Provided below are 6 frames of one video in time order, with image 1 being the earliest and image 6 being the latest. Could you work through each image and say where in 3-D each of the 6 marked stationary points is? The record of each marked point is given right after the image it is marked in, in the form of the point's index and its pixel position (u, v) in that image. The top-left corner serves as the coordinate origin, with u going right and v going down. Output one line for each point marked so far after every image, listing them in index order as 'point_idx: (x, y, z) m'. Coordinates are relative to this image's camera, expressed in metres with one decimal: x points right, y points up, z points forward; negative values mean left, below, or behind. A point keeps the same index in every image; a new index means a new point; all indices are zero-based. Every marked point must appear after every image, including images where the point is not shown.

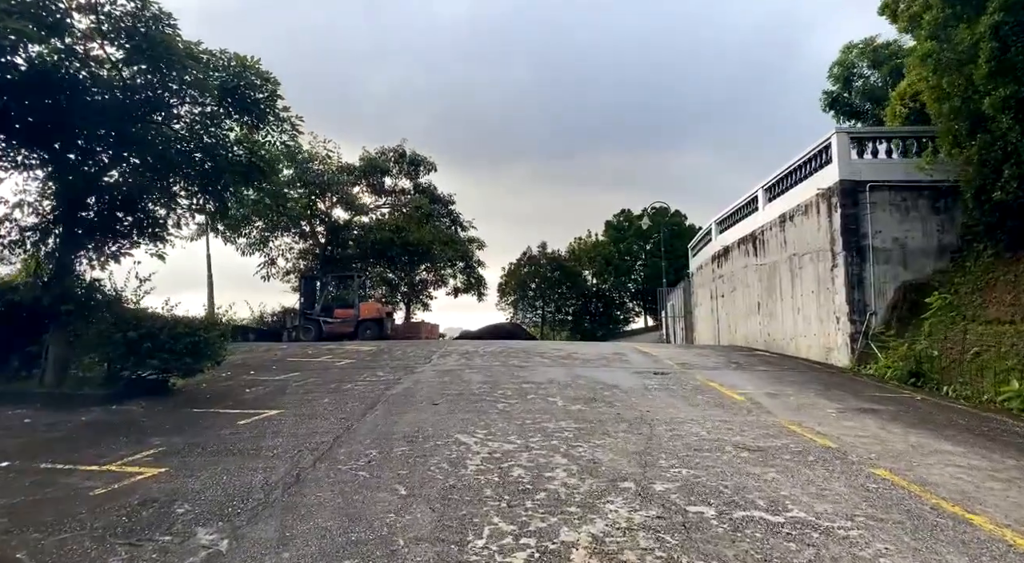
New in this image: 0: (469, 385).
0: (-0.6, -1.3, +9.1) m
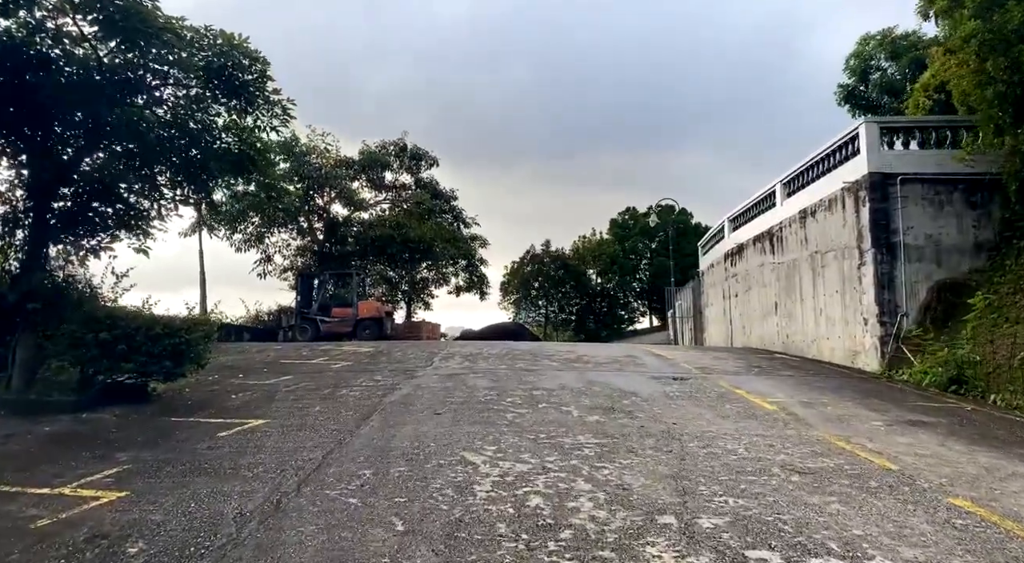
0: (-0.4, -1.3, +8.3) m
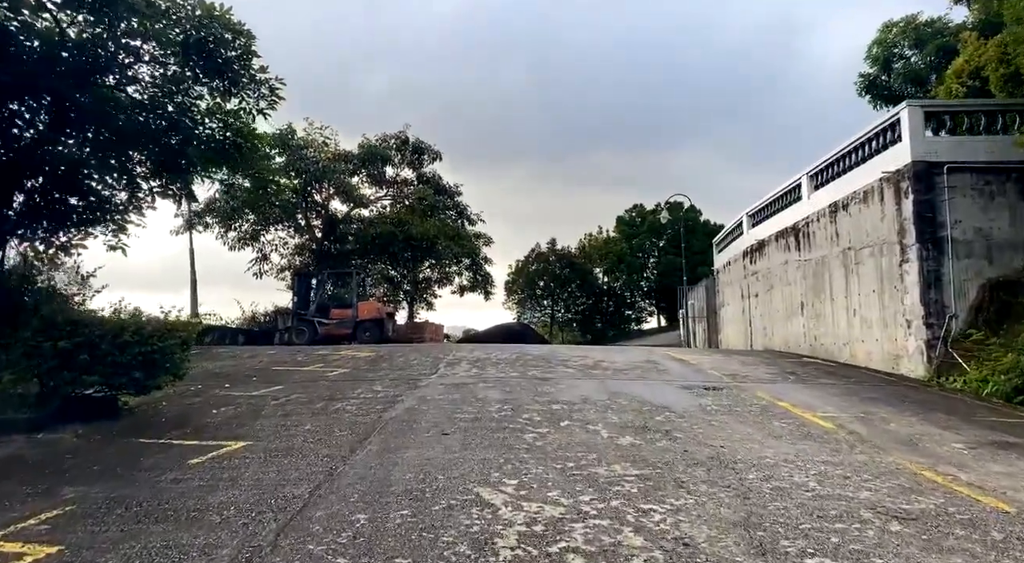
0: (-0.3, -1.3, +7.4) m
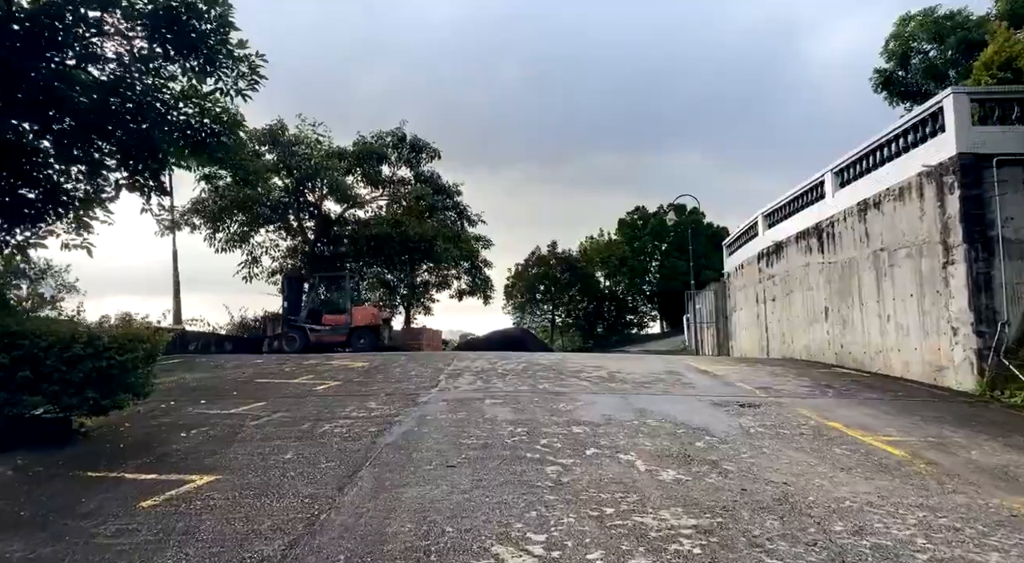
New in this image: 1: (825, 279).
0: (-0.1, -1.3, +6.4) m
1: (+6.2, +0.1, +13.9) m
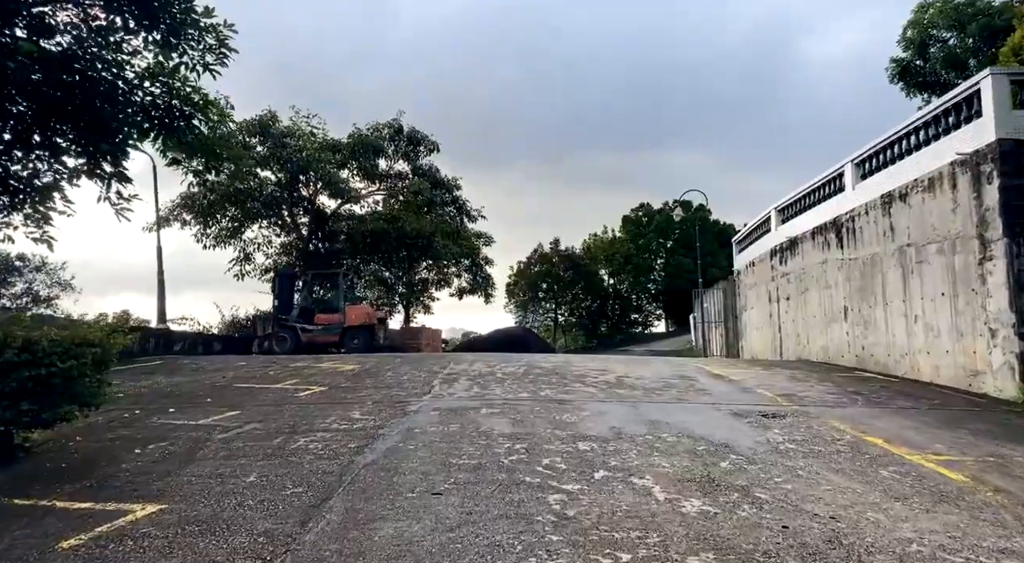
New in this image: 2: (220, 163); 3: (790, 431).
0: (-0.2, -1.3, +5.7) m
1: (+6.2, +0.1, +13.1) m
2: (-5.6, +2.3, +13.8) m
3: (+2.5, -1.3, +6.3) m
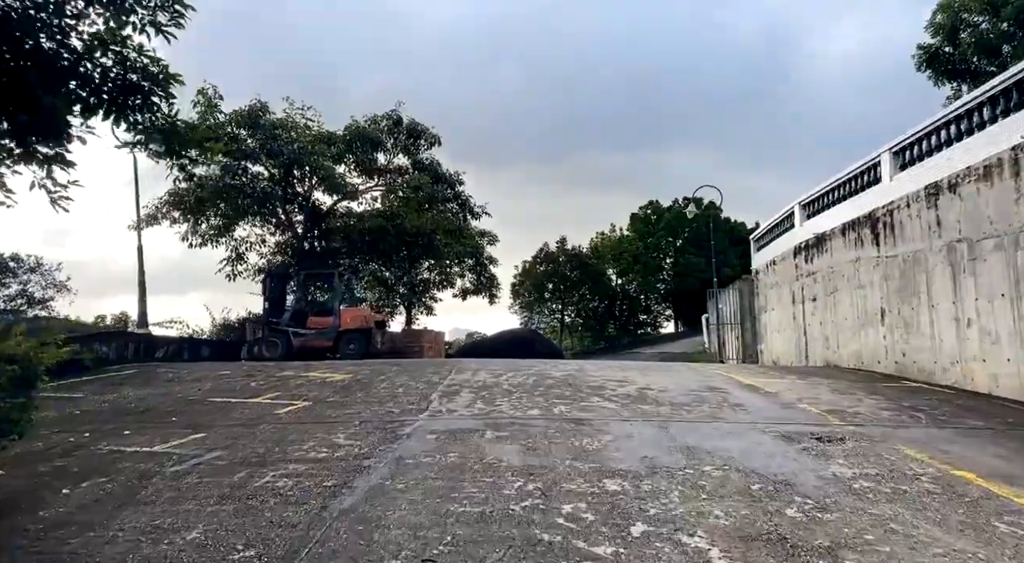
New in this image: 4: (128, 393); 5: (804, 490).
0: (-0.1, -1.3, +4.6) m
1: (+6.3, +0.1, +12.0) m
2: (-5.5, +2.3, +12.8) m
3: (+2.6, -1.4, +5.2) m
4: (-4.8, -1.4, +8.9) m
5: (+1.9, -1.3, +4.6) m
